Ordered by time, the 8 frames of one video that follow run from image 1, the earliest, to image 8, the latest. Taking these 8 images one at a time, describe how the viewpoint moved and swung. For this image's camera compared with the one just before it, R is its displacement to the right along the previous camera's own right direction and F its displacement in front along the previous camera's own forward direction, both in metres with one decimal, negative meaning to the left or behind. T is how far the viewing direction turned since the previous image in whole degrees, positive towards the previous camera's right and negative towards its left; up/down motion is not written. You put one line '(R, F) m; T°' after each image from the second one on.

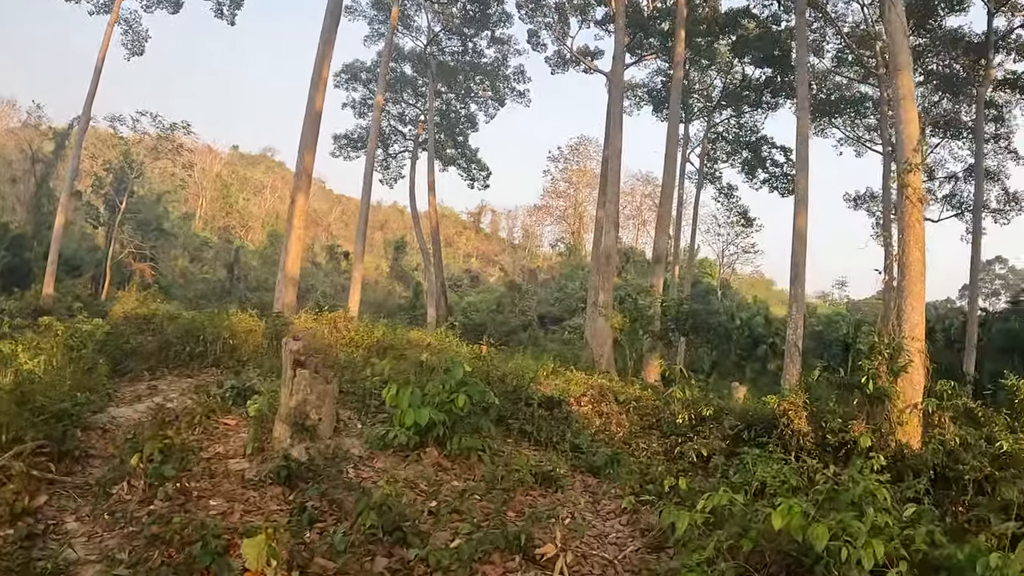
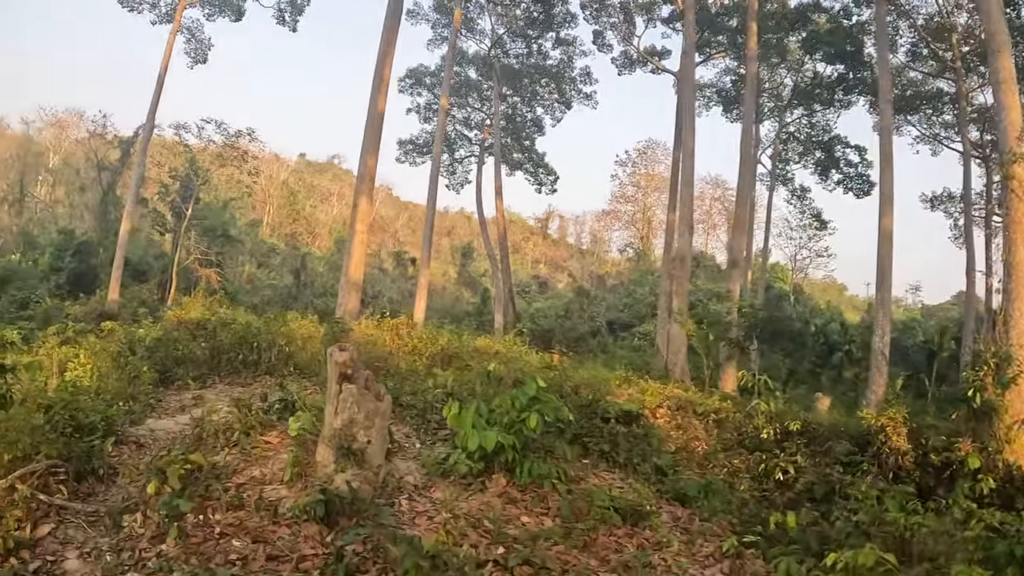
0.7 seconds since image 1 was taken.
(-0.1, +0.6) m; -5°
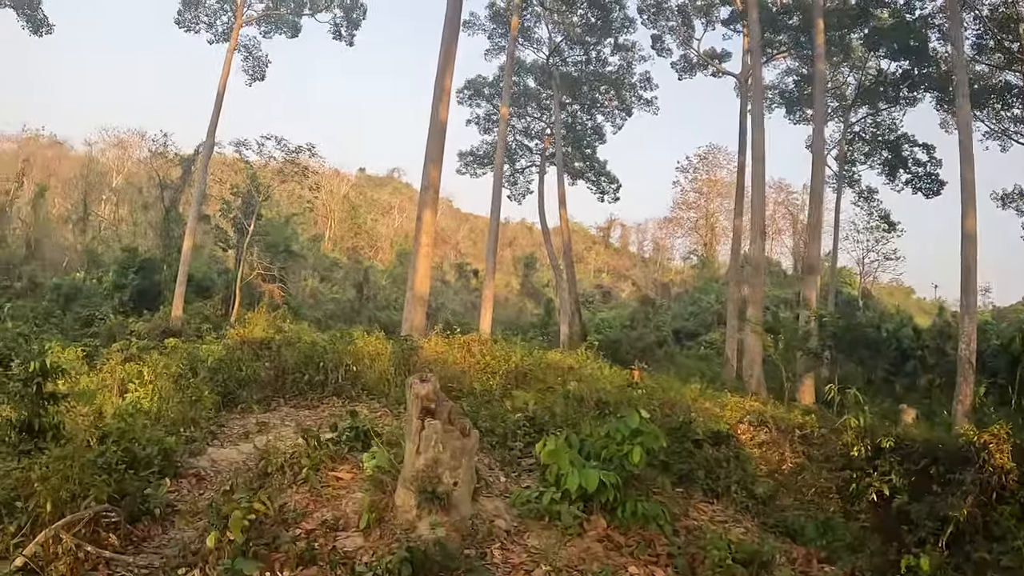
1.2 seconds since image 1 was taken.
(-0.2, +0.5) m; -5°
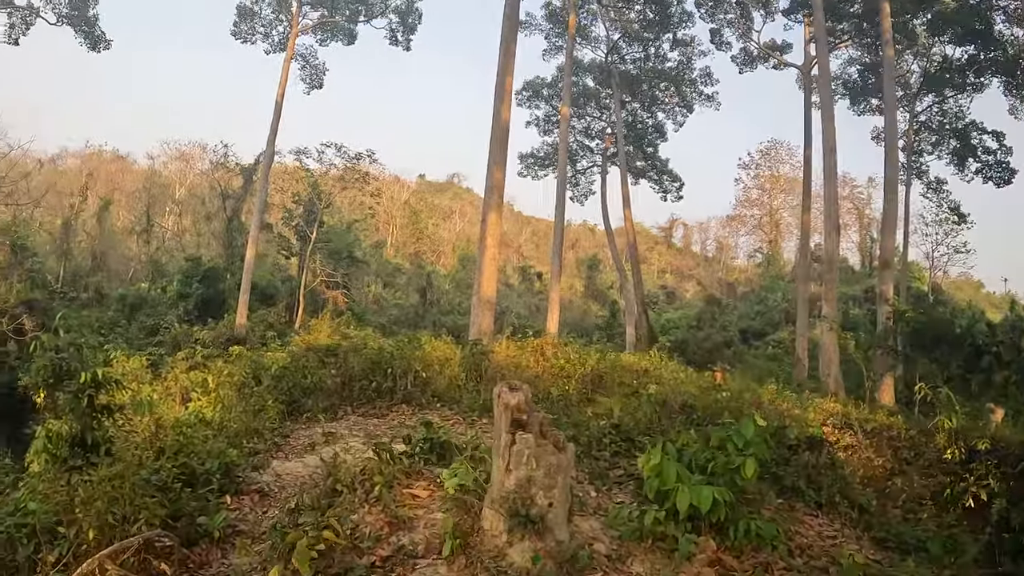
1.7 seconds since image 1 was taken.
(-0.1, +0.4) m; -5°
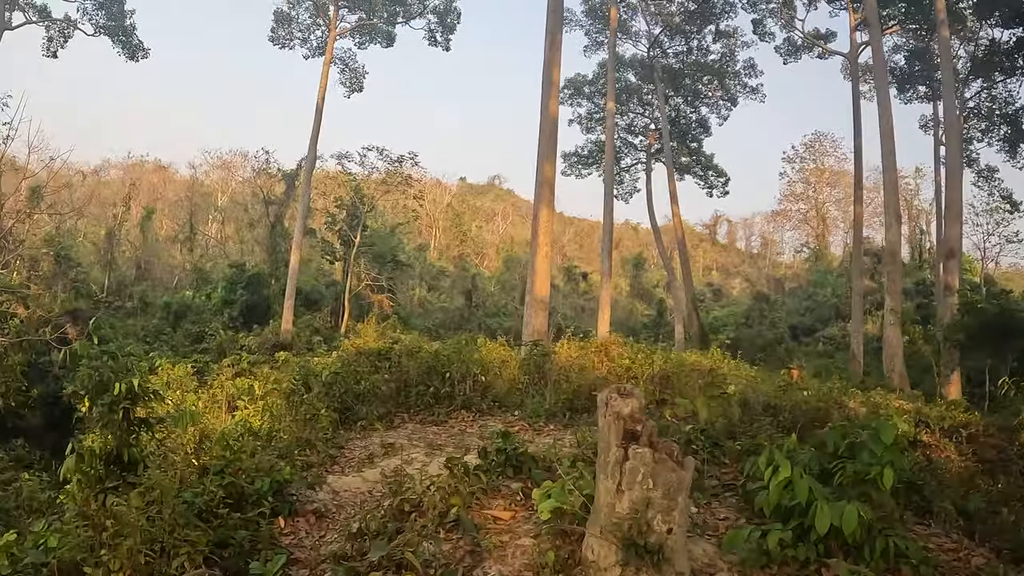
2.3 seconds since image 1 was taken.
(-0.2, +0.4) m; -3°
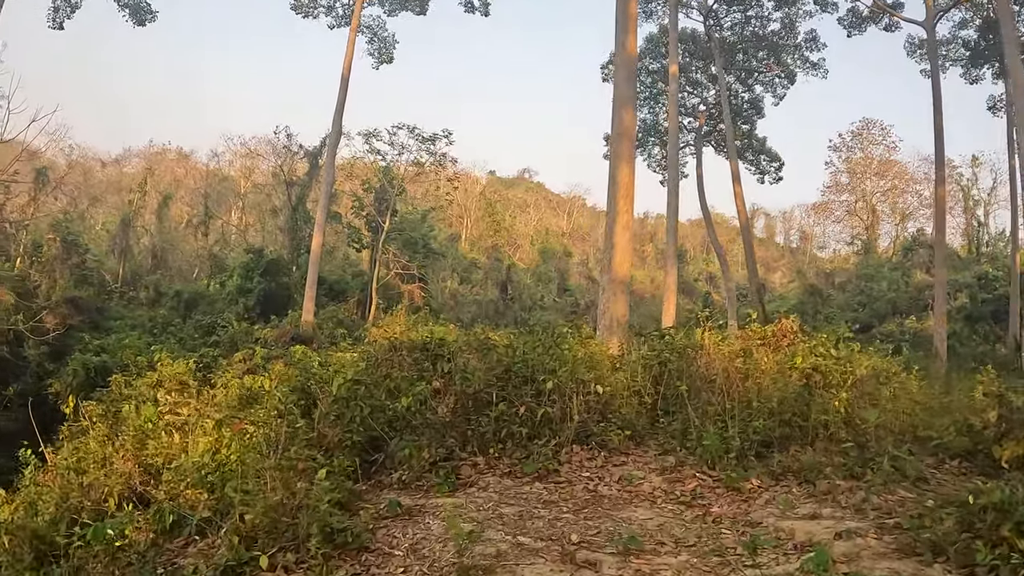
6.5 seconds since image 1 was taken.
(-0.5, +2.0) m; -2°
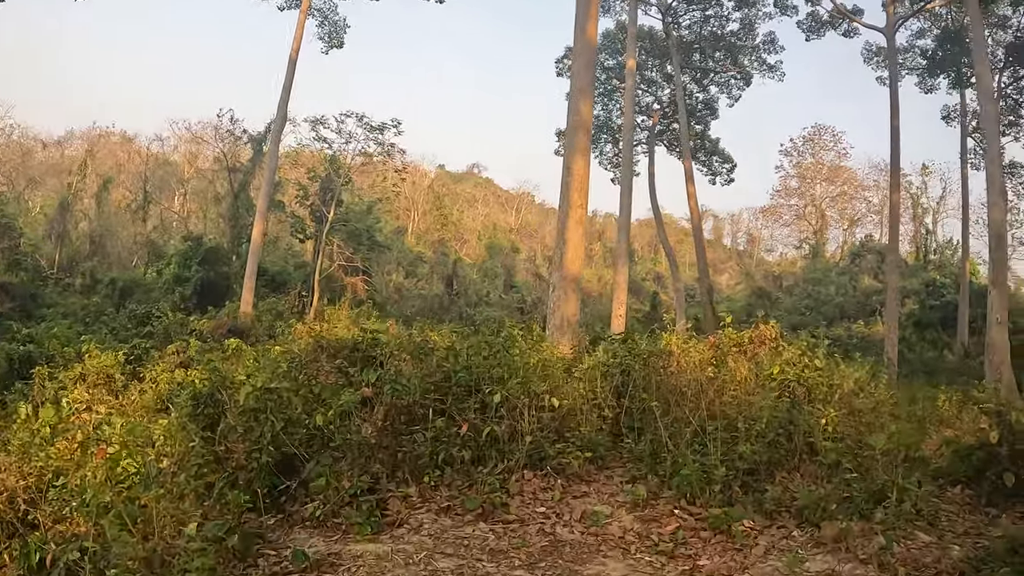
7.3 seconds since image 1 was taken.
(0.0, +0.4) m; +3°
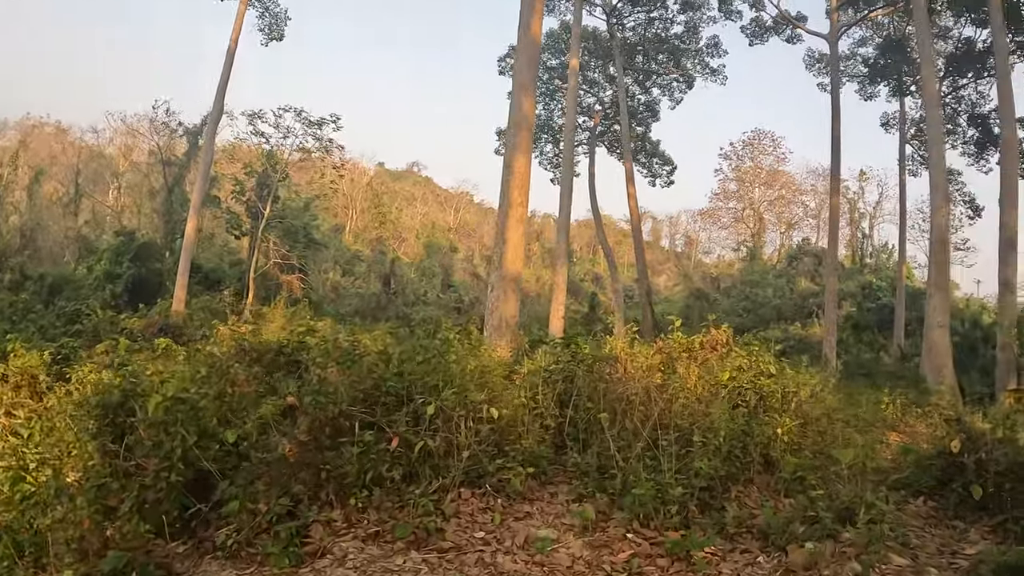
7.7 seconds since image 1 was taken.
(0.0, +0.2) m; +4°
